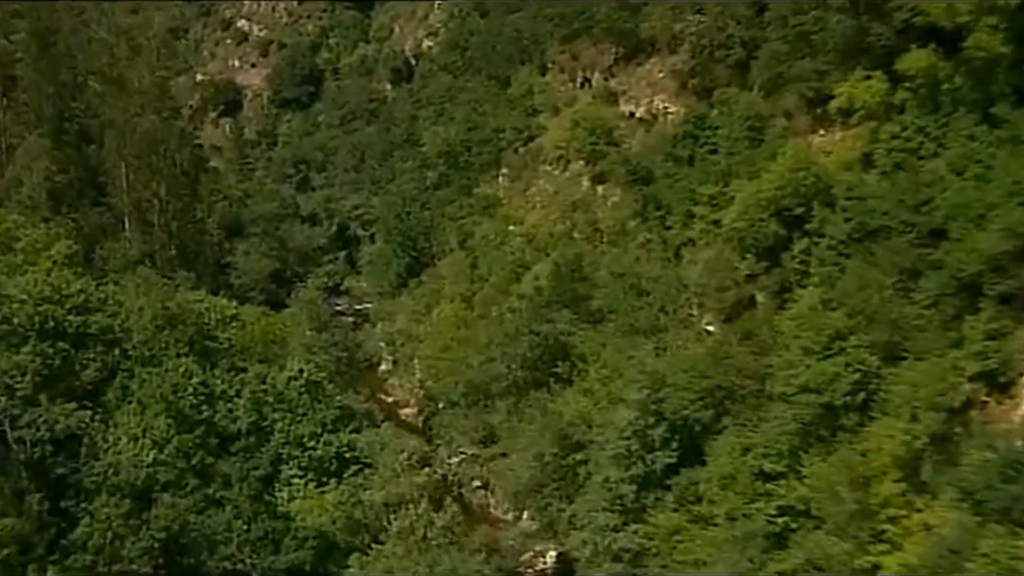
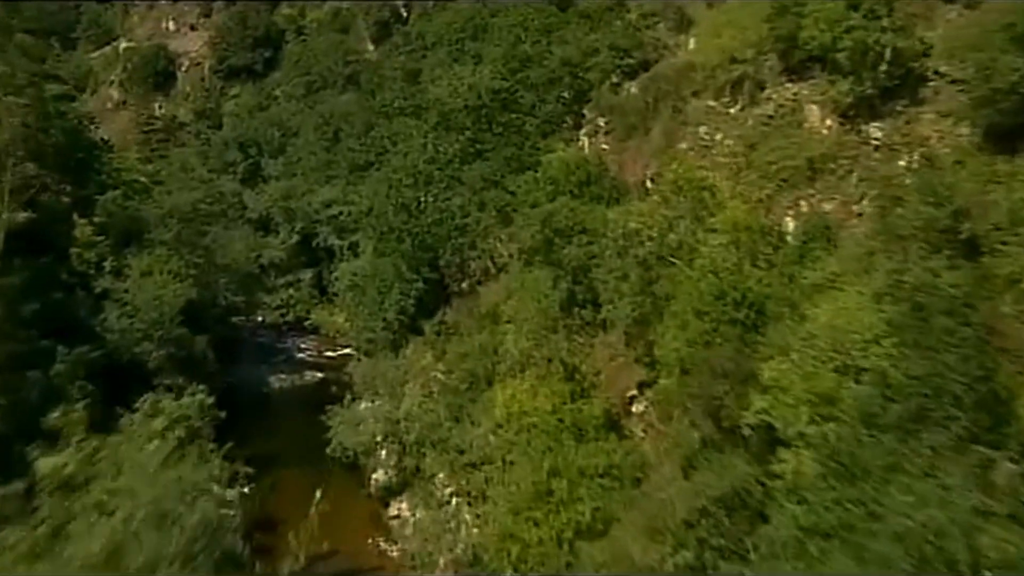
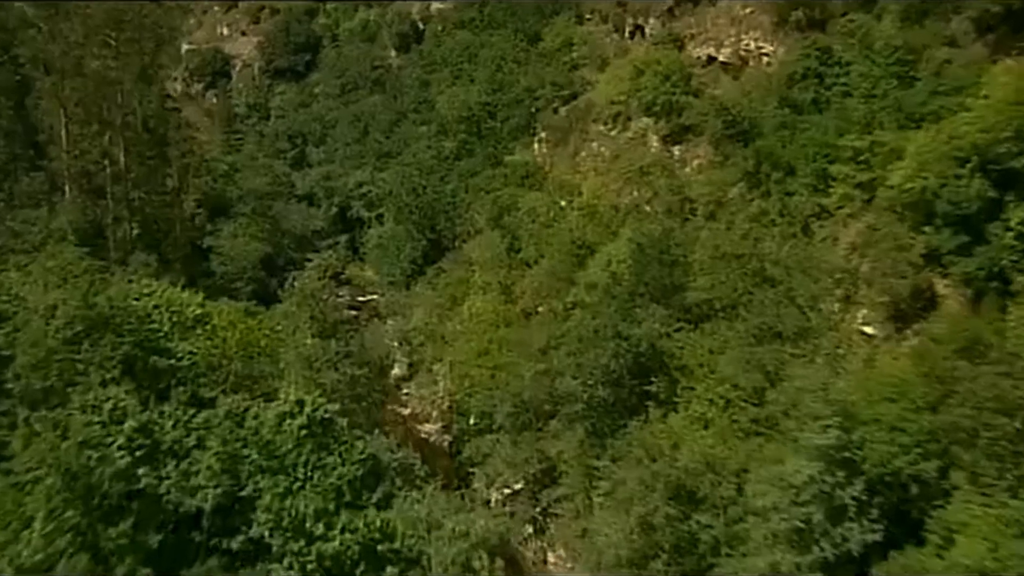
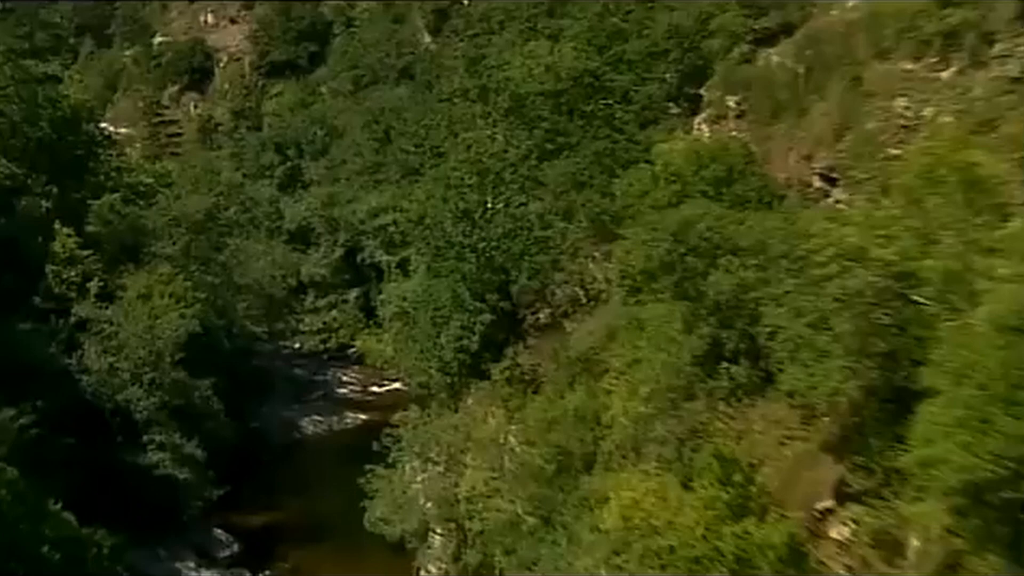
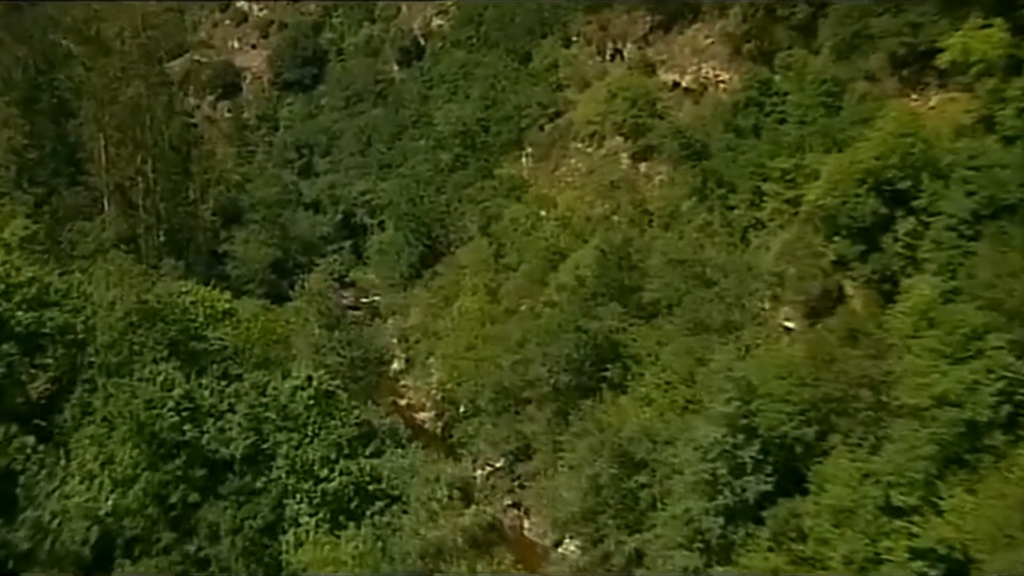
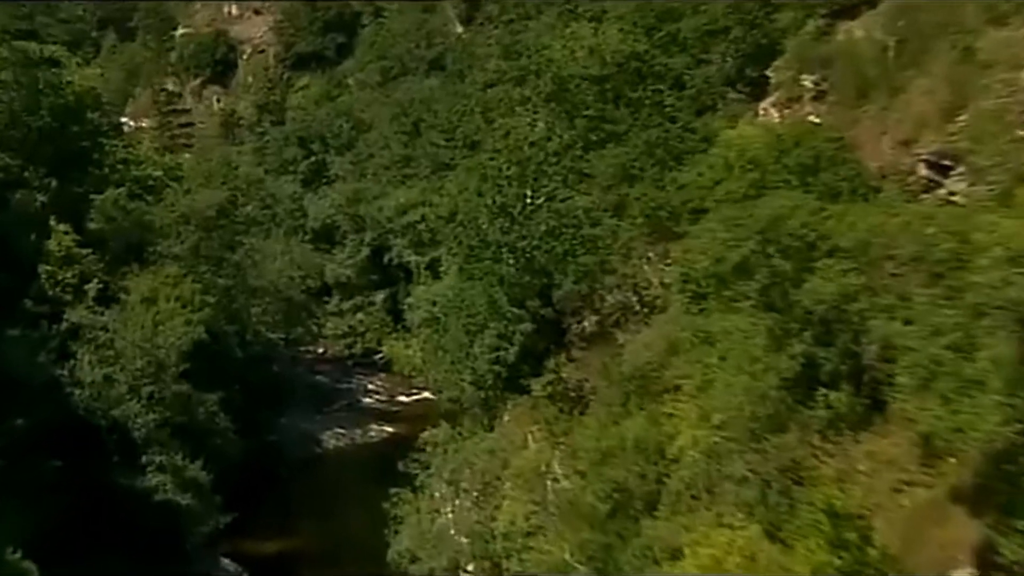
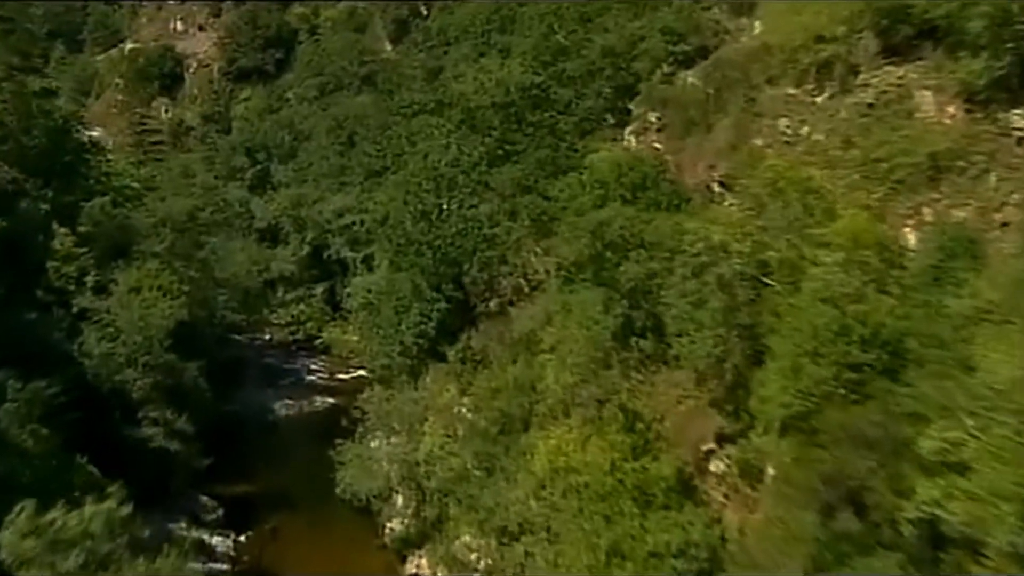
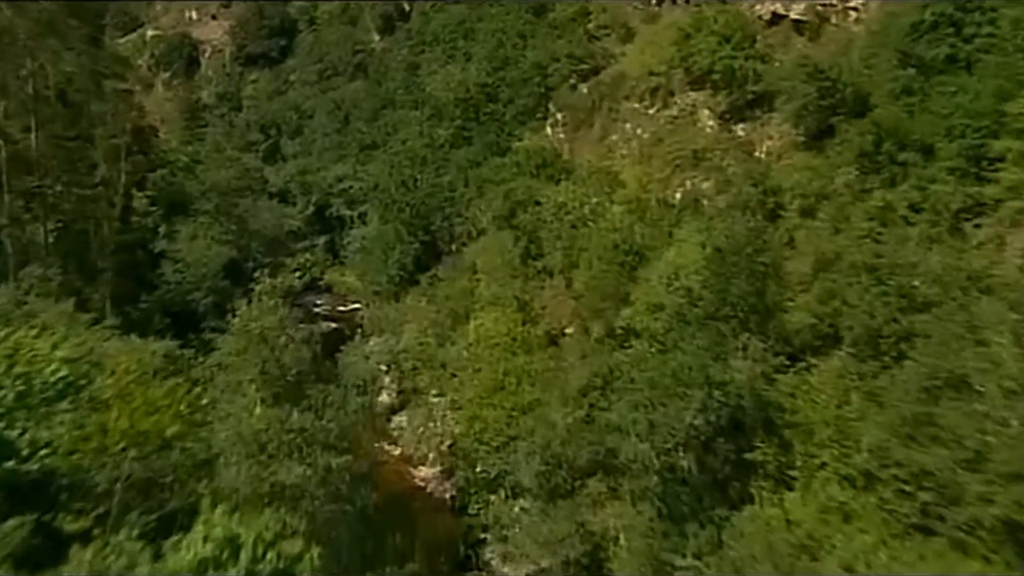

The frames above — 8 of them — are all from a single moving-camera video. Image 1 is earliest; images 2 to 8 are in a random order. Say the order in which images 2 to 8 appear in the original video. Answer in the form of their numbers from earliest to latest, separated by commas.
5, 3, 8, 2, 7, 4, 6
